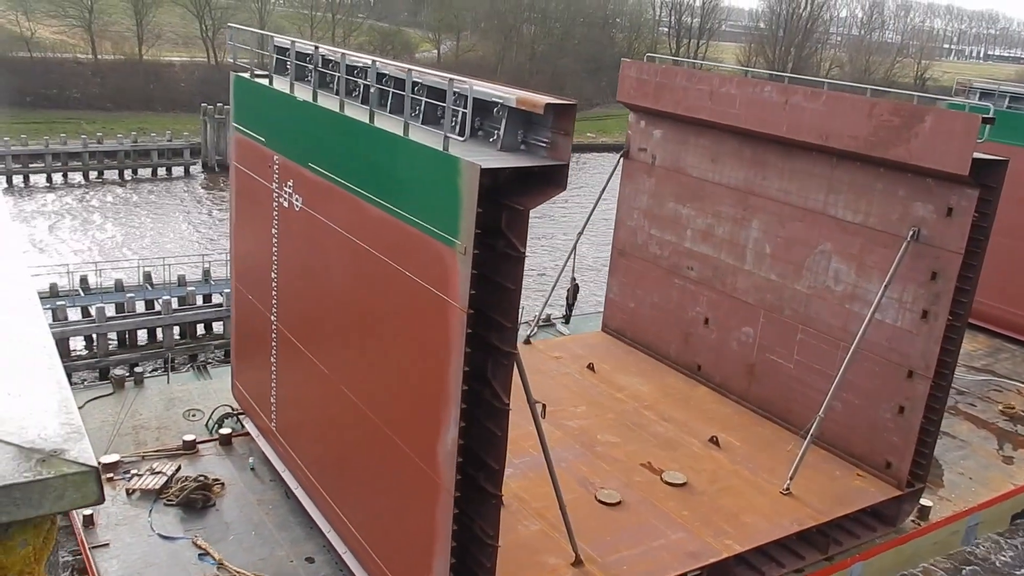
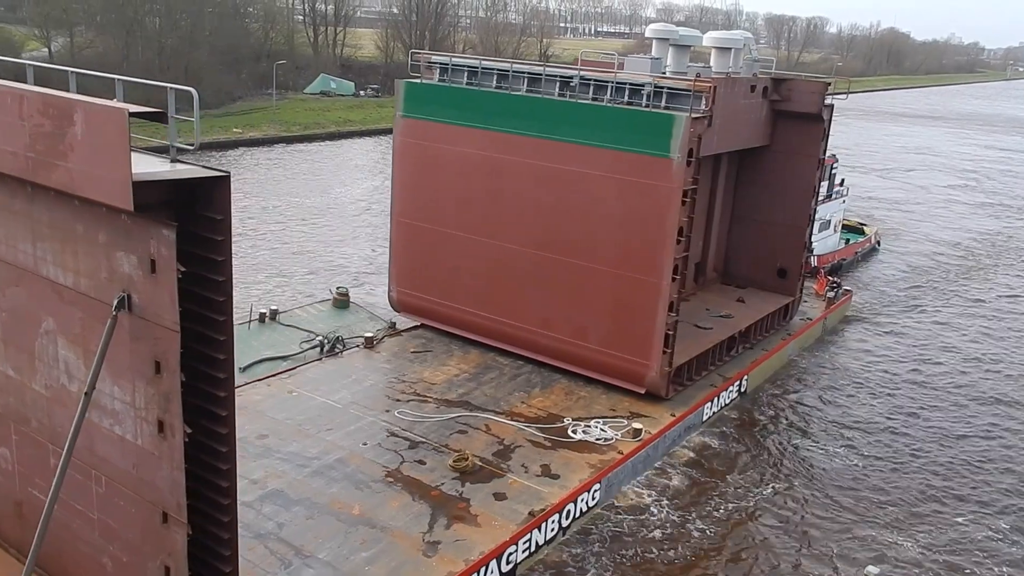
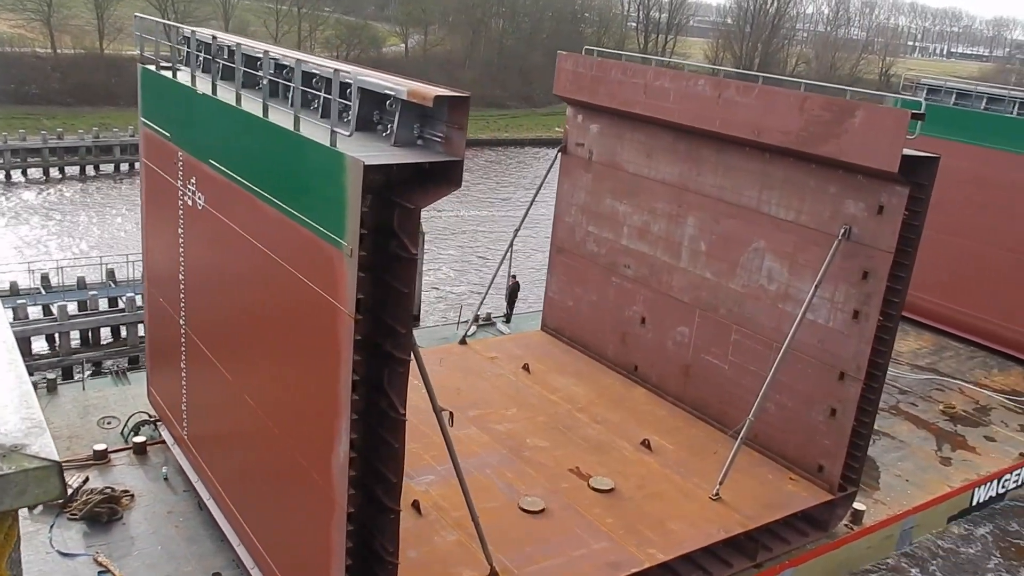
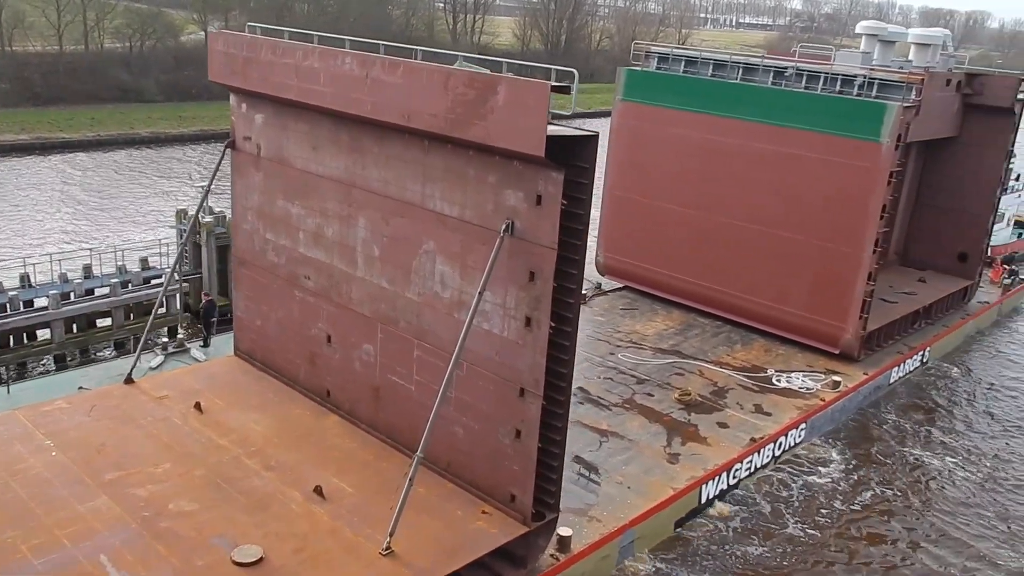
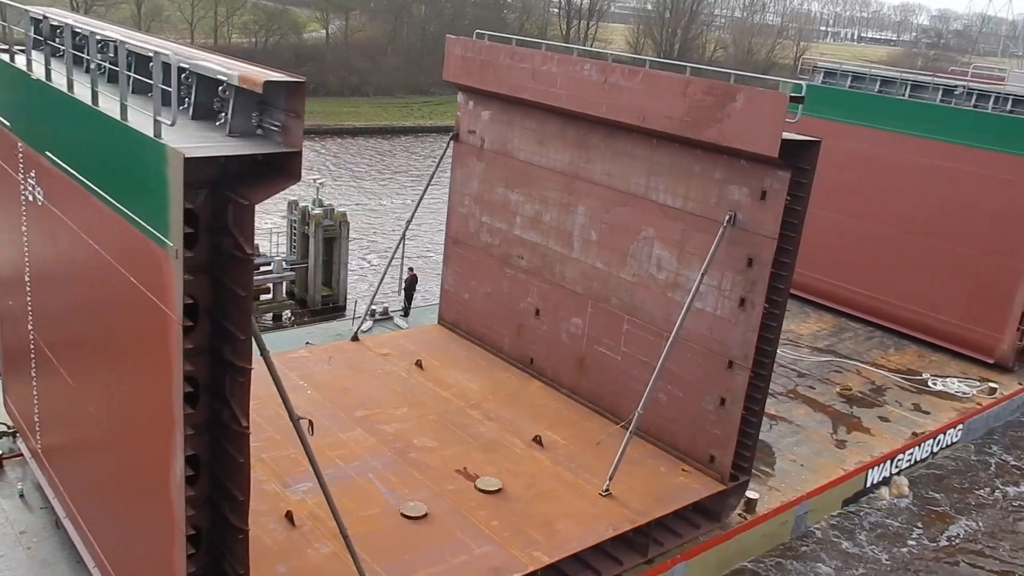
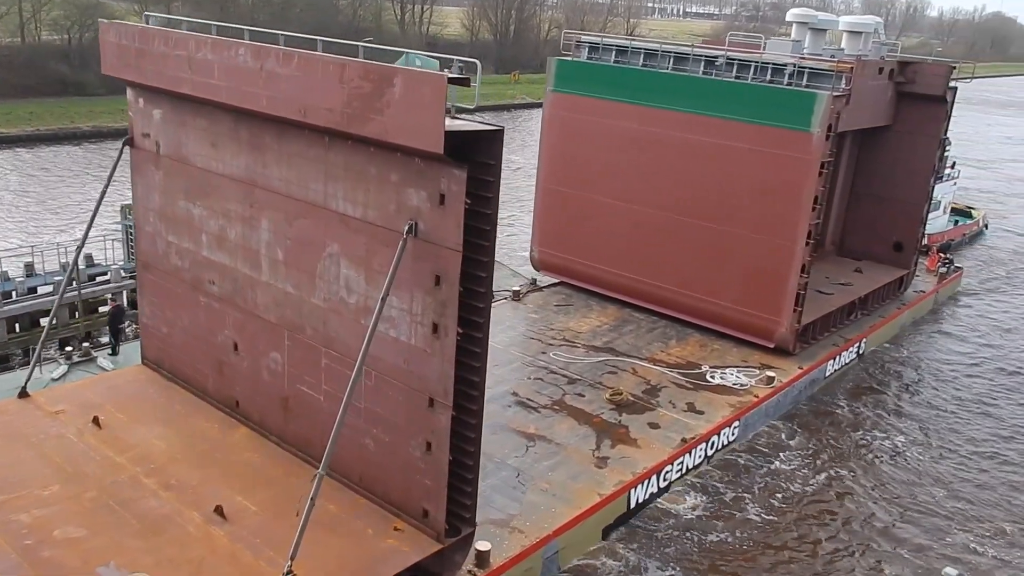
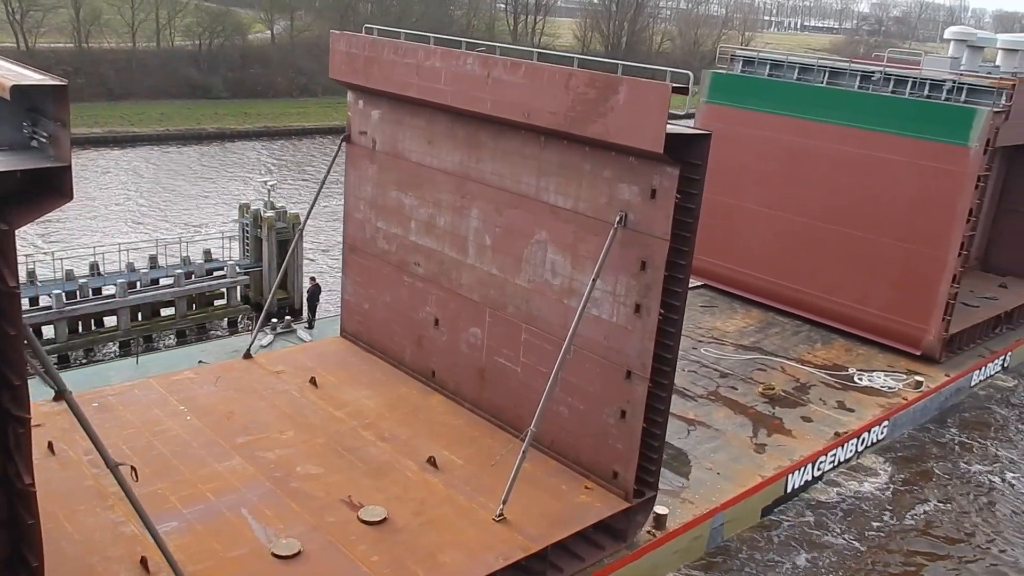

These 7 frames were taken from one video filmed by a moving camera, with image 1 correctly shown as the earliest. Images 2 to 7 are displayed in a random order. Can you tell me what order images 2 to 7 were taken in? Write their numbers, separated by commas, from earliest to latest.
3, 5, 7, 4, 6, 2
